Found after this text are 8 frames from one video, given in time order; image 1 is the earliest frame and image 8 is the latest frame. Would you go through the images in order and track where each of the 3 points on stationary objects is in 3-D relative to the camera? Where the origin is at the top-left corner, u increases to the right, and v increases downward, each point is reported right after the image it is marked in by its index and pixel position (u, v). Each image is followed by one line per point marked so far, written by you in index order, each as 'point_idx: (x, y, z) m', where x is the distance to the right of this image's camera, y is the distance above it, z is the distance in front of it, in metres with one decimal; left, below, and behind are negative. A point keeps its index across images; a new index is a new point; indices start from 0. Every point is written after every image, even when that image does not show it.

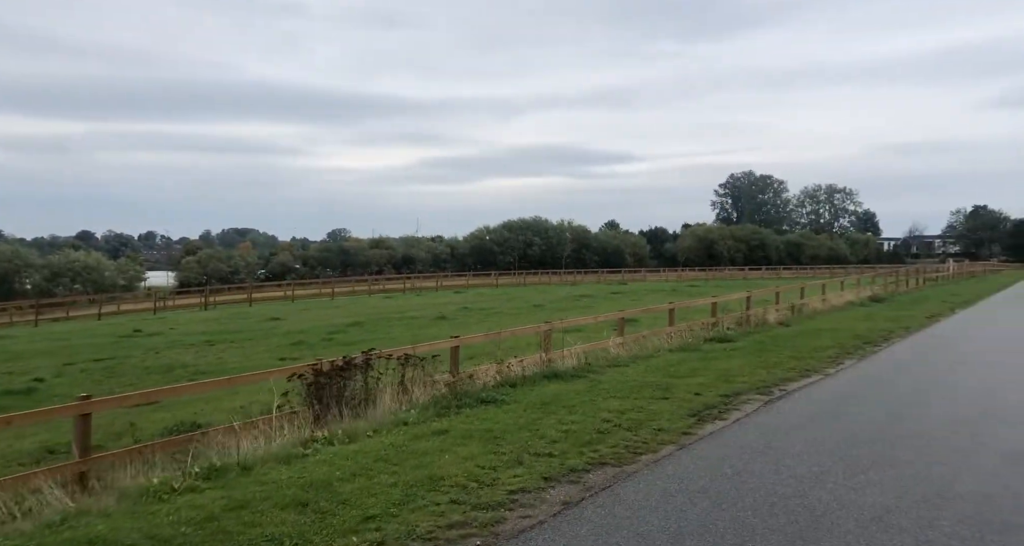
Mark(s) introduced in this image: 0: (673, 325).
0: (+4.1, -1.3, +15.8) m
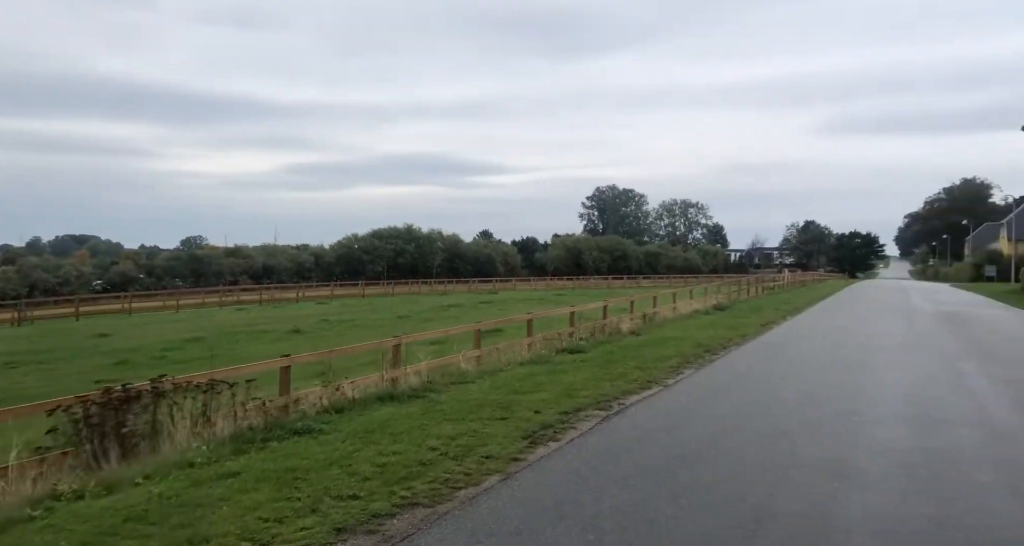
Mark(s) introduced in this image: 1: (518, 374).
0: (+0.4, -1.5, +15.6) m
1: (+0.1, -1.8, +11.4) m
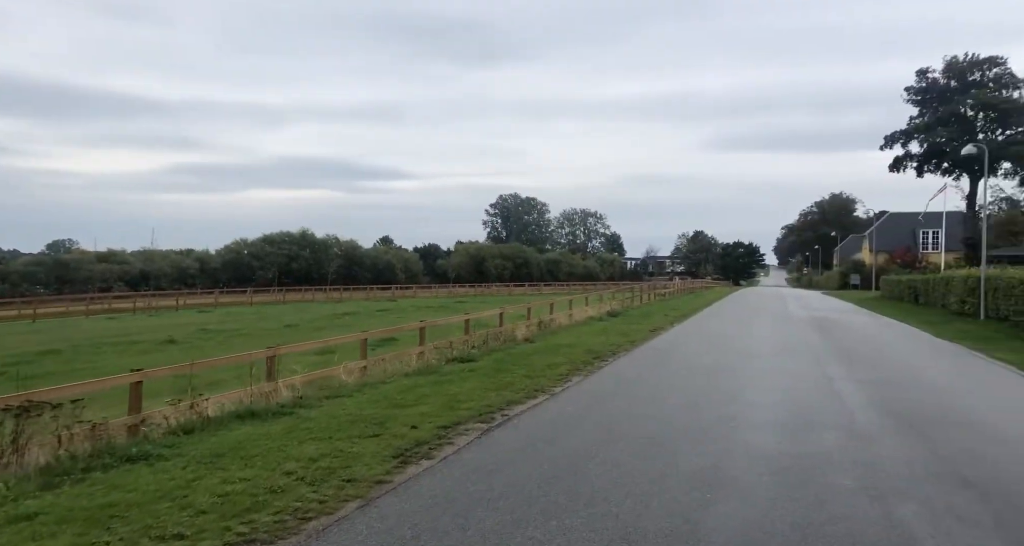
0: (-2.2, -1.7, +15.0) m
1: (-1.9, -1.9, +10.8) m
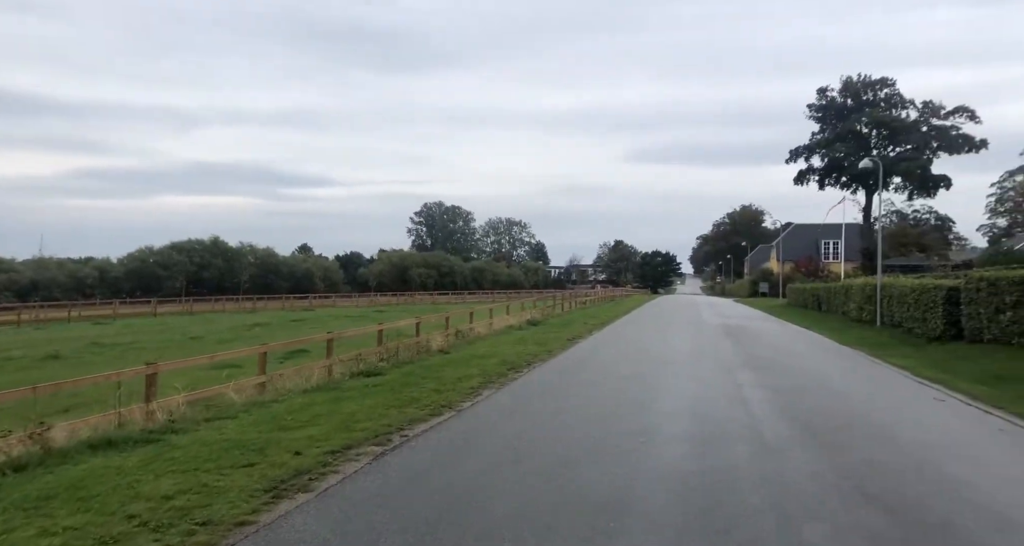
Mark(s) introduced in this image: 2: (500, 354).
0: (-4.2, -1.9, +14.0) m
1: (-3.4, -2.0, +9.9) m
2: (-0.3, -2.1, +16.2) m
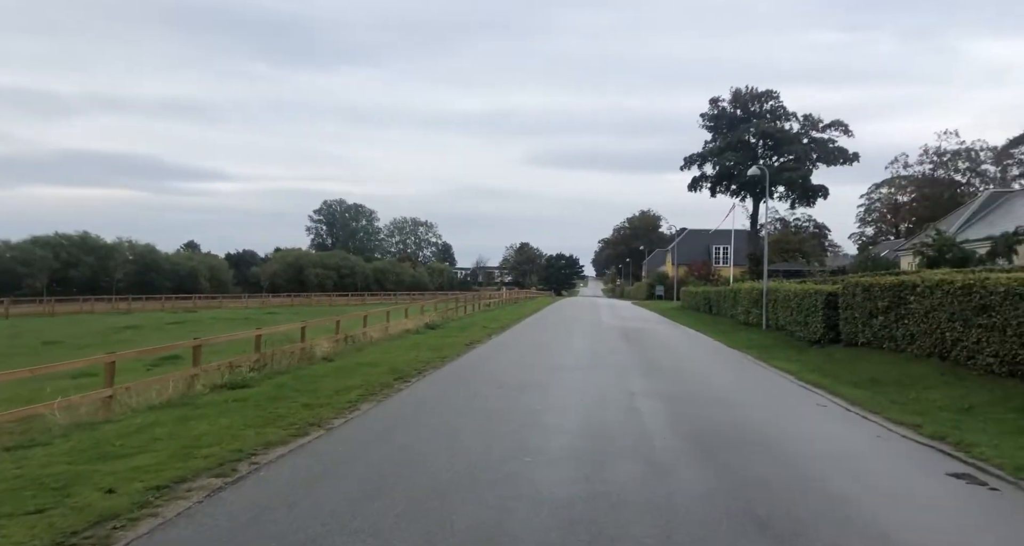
0: (-6.4, -1.9, +12.5) m
1: (-5.1, -2.0, +8.4) m
2: (-3.0, -2.1, +15.2) m
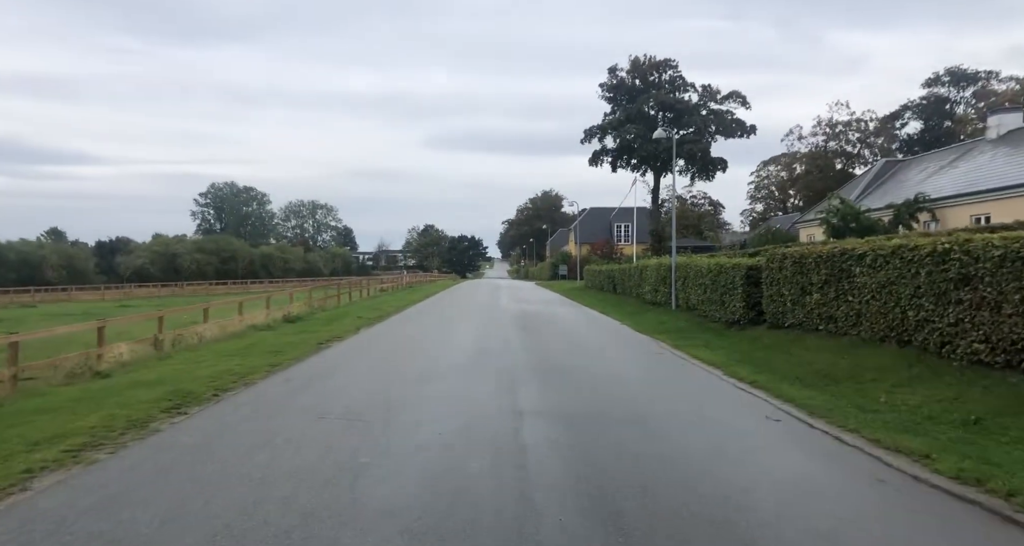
0: (-8.6, -1.7, +7.6) m
1: (-6.6, -1.9, +3.8) m
2: (-5.6, -1.8, +10.8) m
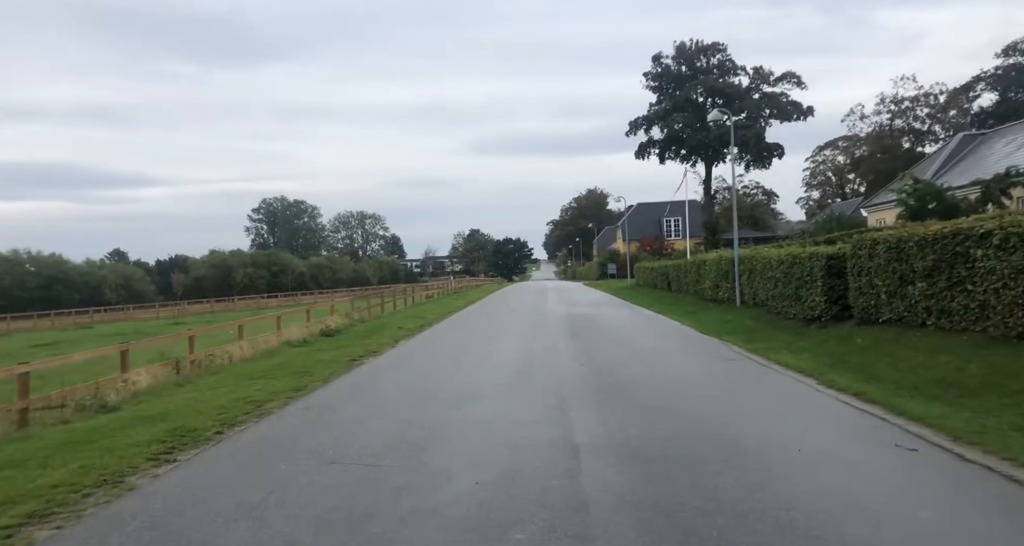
0: (-8.1, -2.1, +6.6) m
1: (-6.4, -2.2, +2.7) m
2: (-4.8, -2.0, +9.5) m
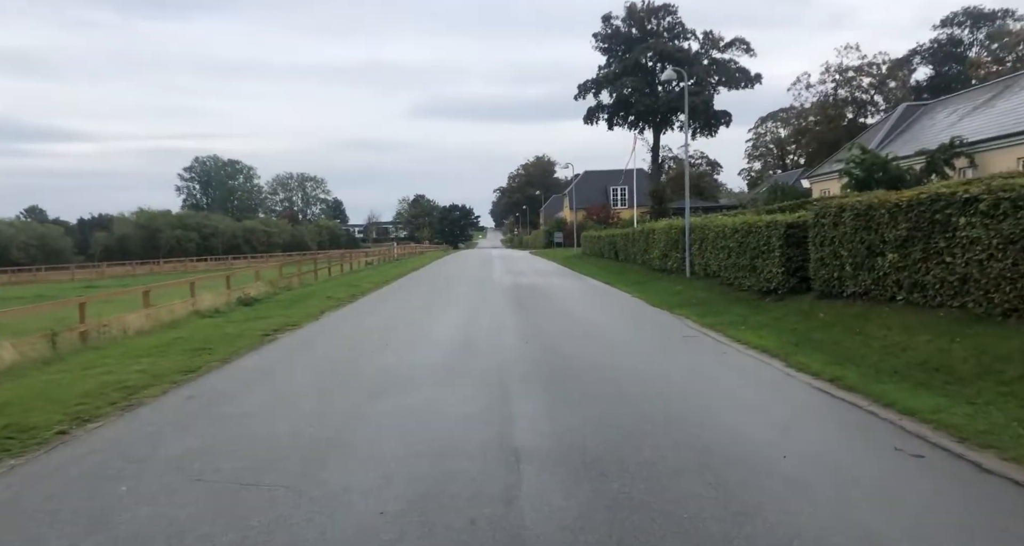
0: (-8.7, -1.7, +4.5) m
1: (-6.7, -2.0, +0.7) m
2: (-5.6, -1.5, +7.7) m
